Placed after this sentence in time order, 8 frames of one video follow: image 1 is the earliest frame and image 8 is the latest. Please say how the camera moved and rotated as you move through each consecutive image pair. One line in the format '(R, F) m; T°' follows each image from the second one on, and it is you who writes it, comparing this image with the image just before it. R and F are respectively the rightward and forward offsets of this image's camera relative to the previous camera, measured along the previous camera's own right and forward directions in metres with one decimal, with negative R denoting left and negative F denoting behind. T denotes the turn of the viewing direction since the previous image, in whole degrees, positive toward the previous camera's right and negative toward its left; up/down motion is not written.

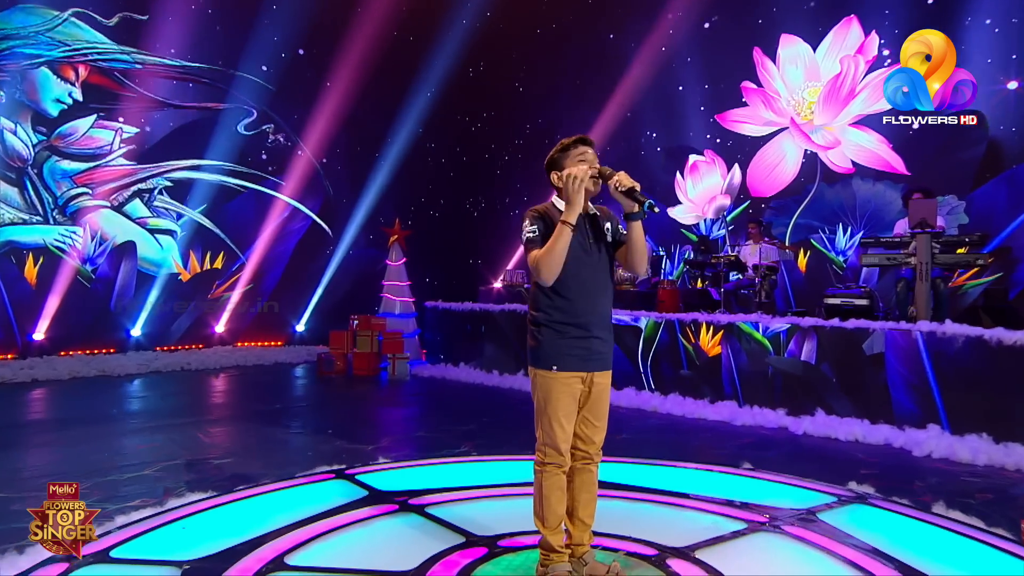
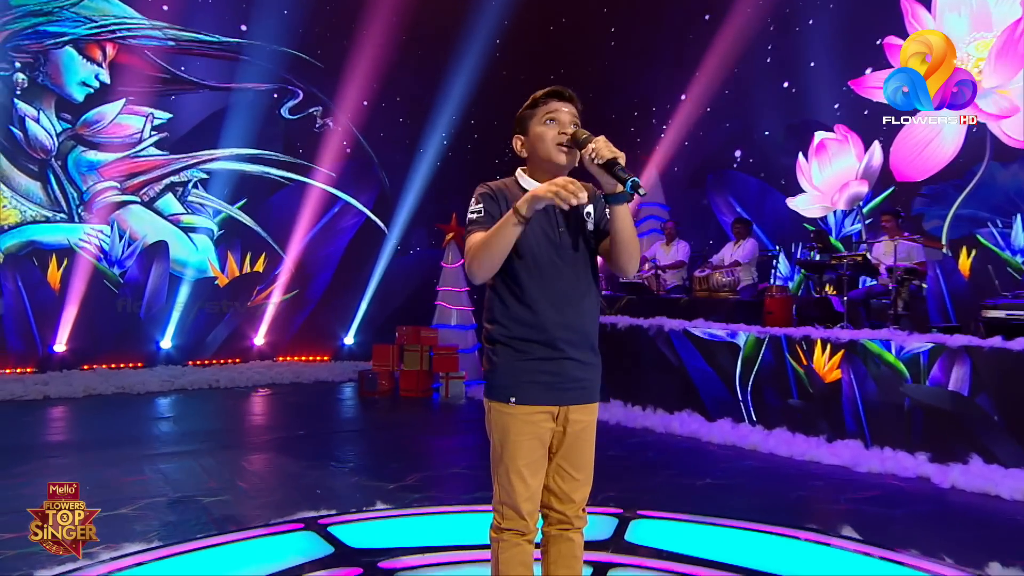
(+0.8, +1.3) m; -12°
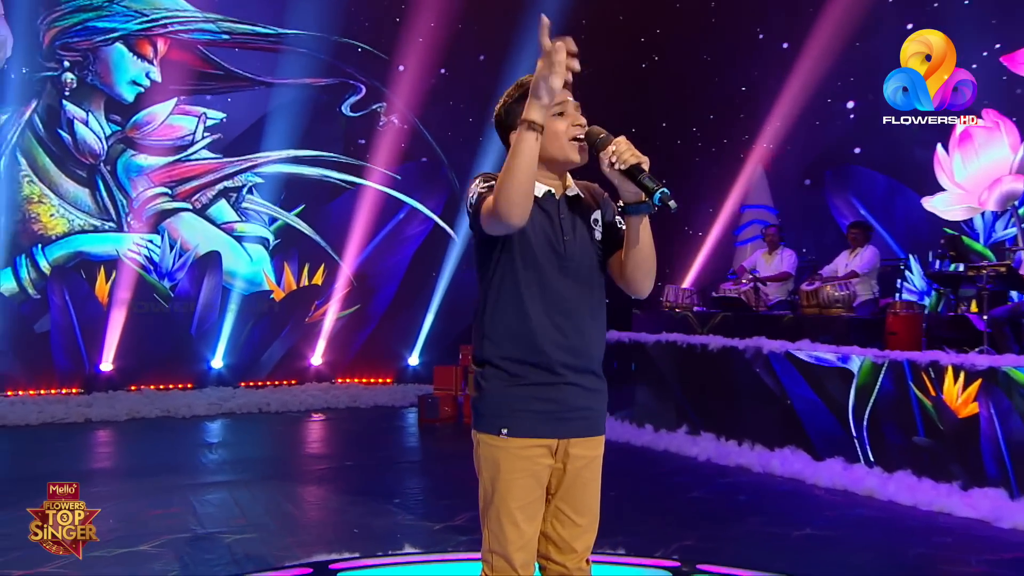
(+0.3, +0.7) m; -7°
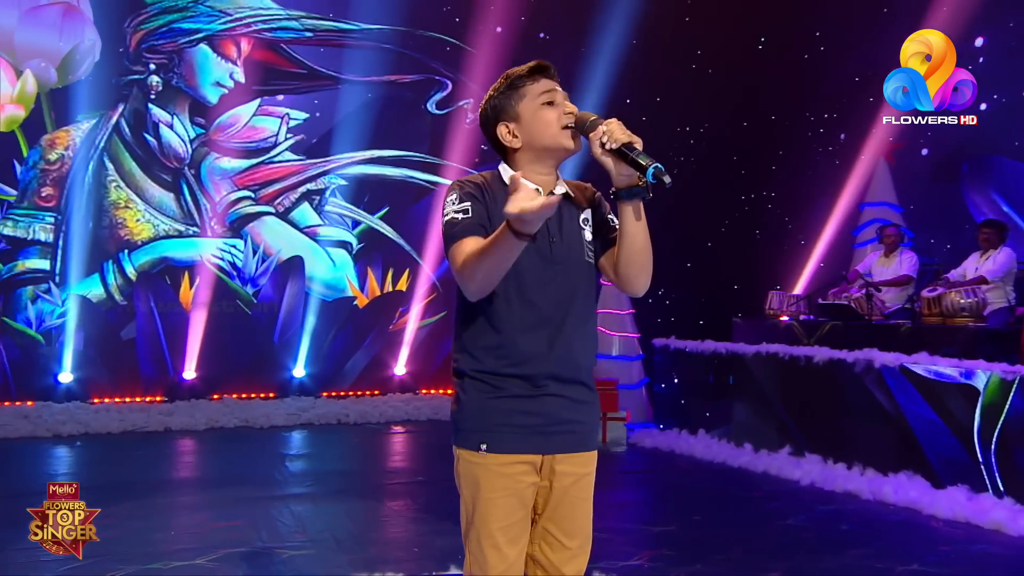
(+0.2, +0.3) m; -7°
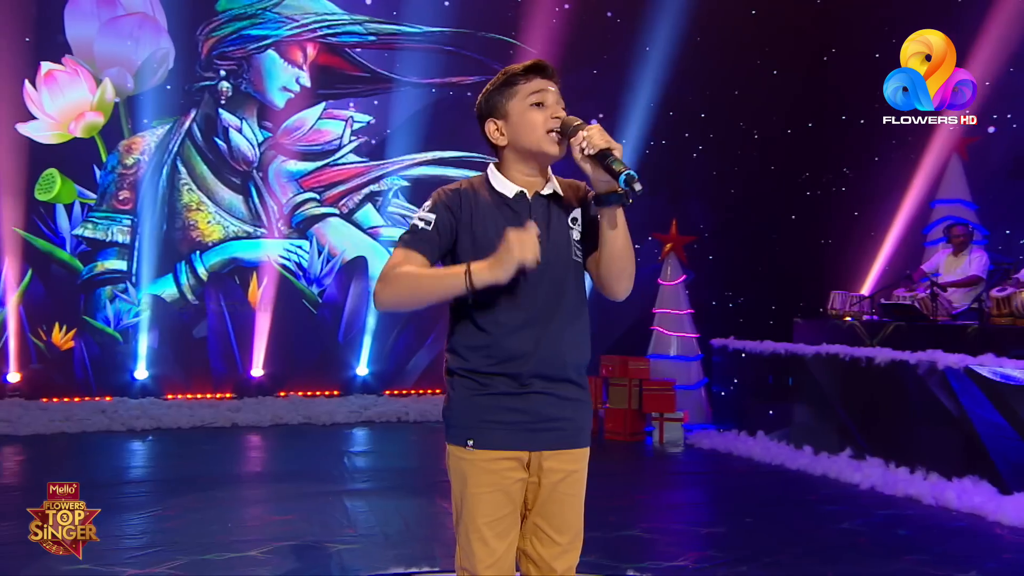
(+0.2, 0.0) m; -5°
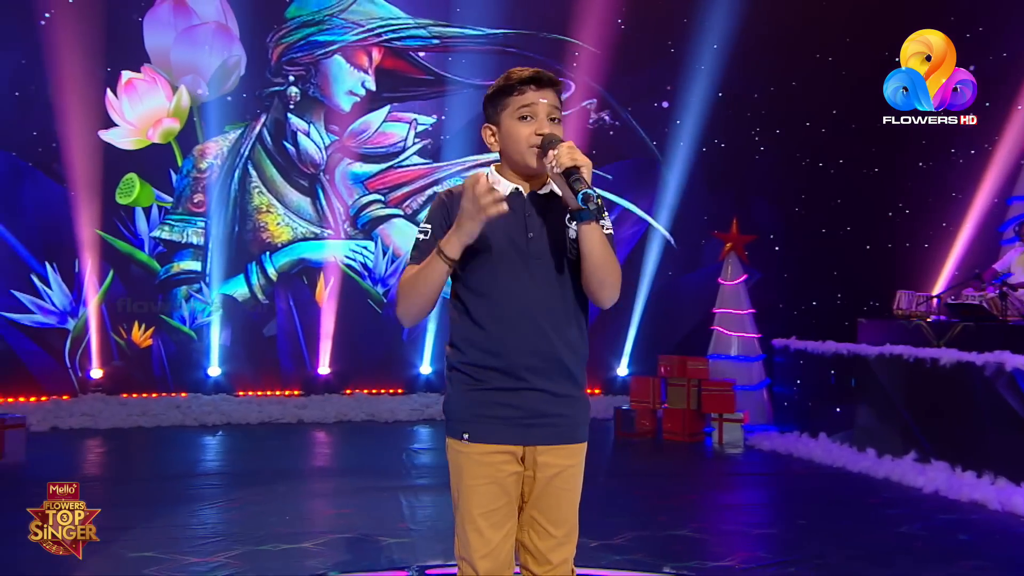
(+0.1, 0.0) m; -5°
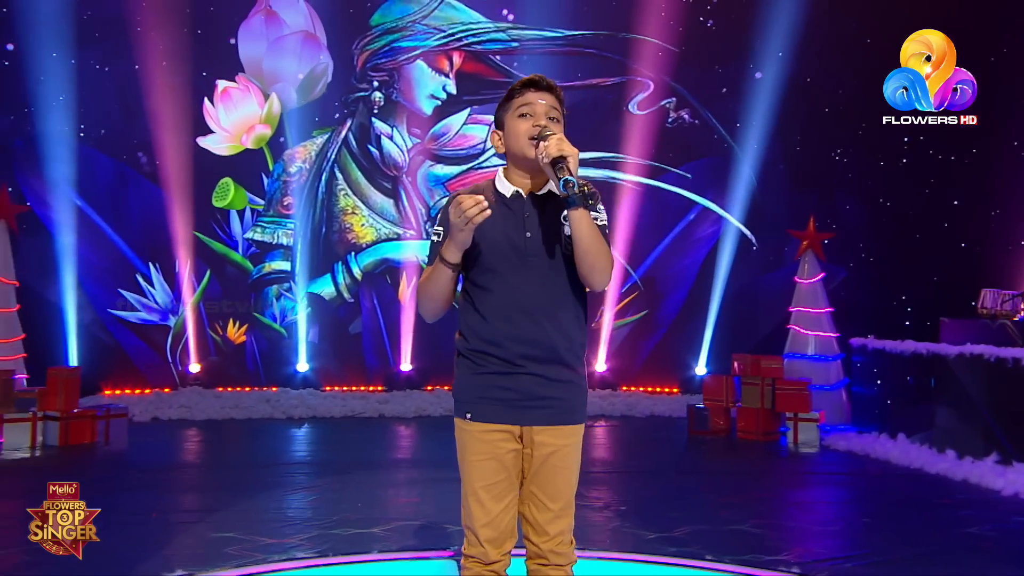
(+0.2, -0.1) m; -6°
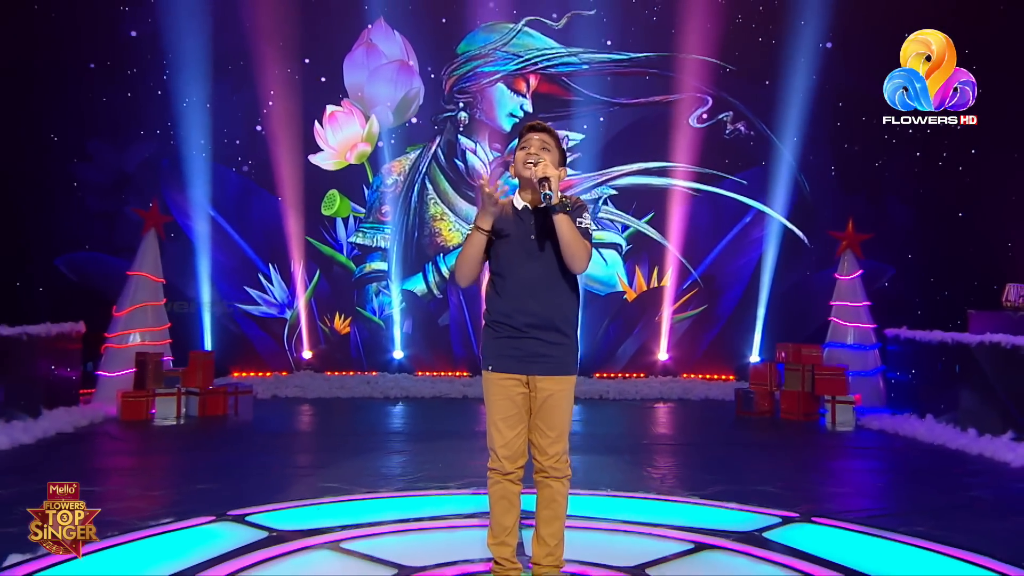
(+0.2, -0.7) m; -6°
